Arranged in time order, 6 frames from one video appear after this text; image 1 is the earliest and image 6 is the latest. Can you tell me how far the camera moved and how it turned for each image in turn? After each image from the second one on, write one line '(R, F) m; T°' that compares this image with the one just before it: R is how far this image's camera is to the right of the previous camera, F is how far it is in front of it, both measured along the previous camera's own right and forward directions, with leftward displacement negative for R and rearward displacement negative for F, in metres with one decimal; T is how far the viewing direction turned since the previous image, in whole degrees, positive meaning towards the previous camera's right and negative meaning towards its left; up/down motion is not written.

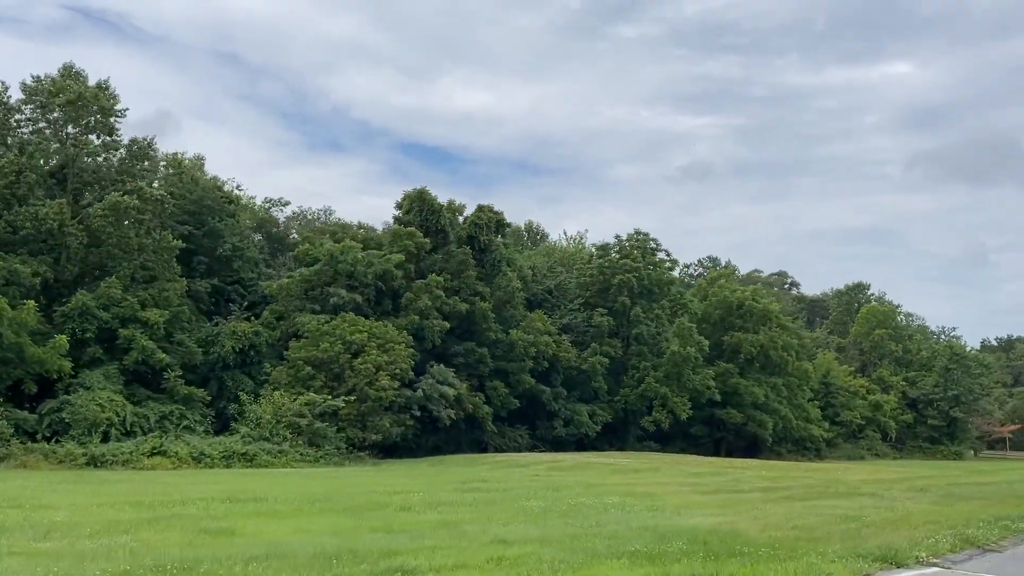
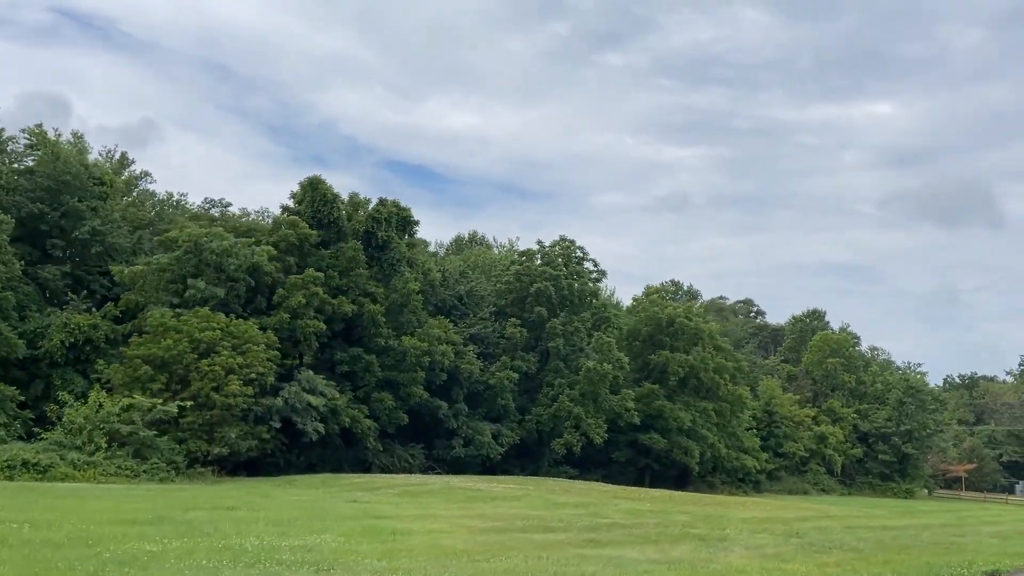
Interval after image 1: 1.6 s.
(+4.6, +4.7) m; +1°
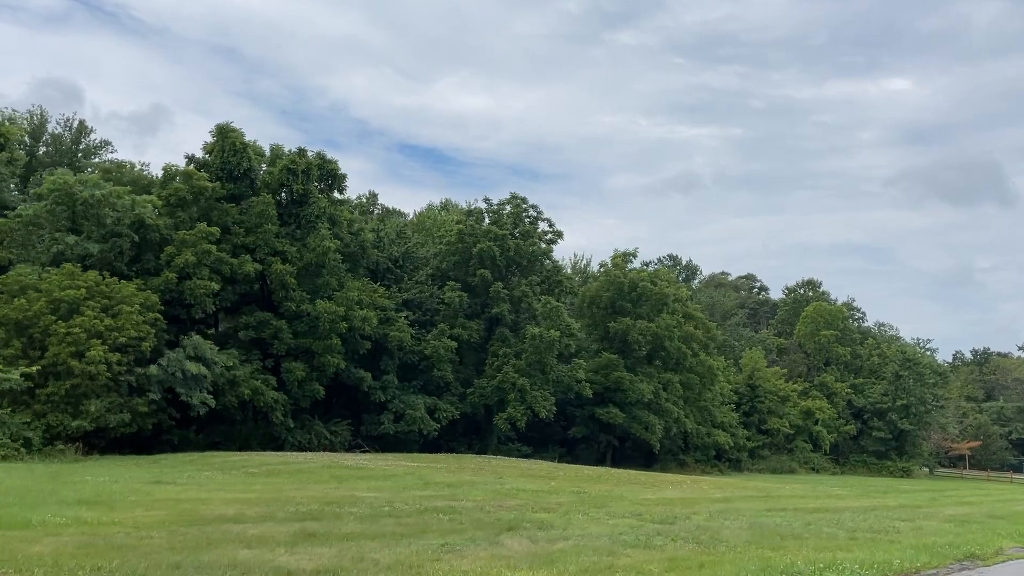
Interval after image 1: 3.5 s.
(+4.2, +4.5) m; -1°
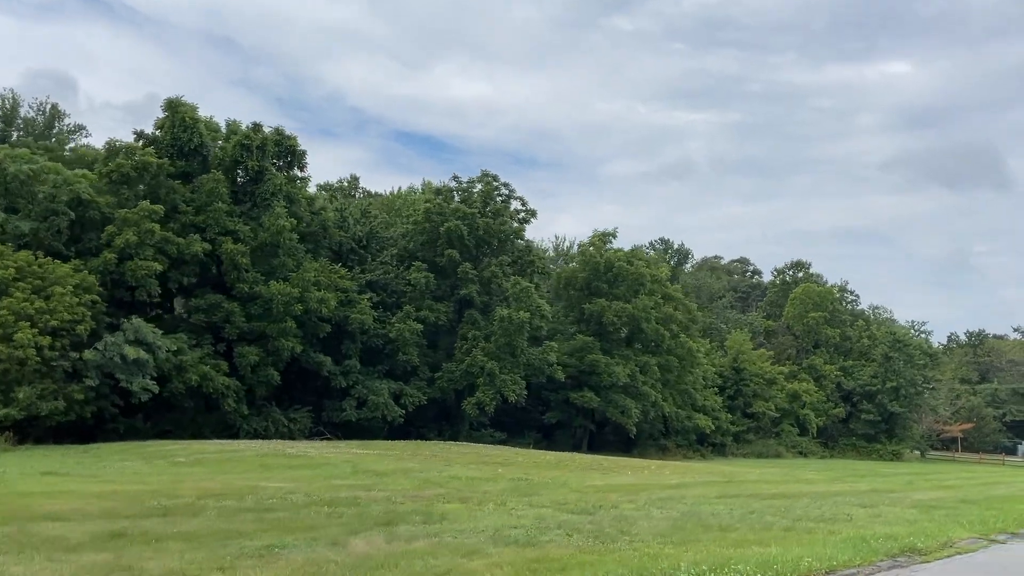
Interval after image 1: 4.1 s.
(+1.6, +1.7) m; 0°
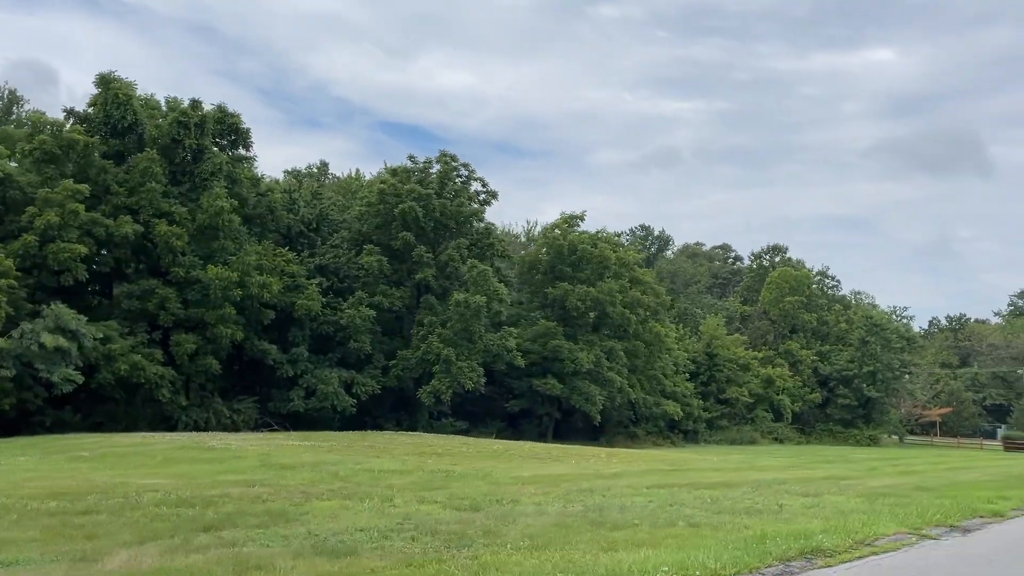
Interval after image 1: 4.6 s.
(+1.6, +1.6) m; +1°
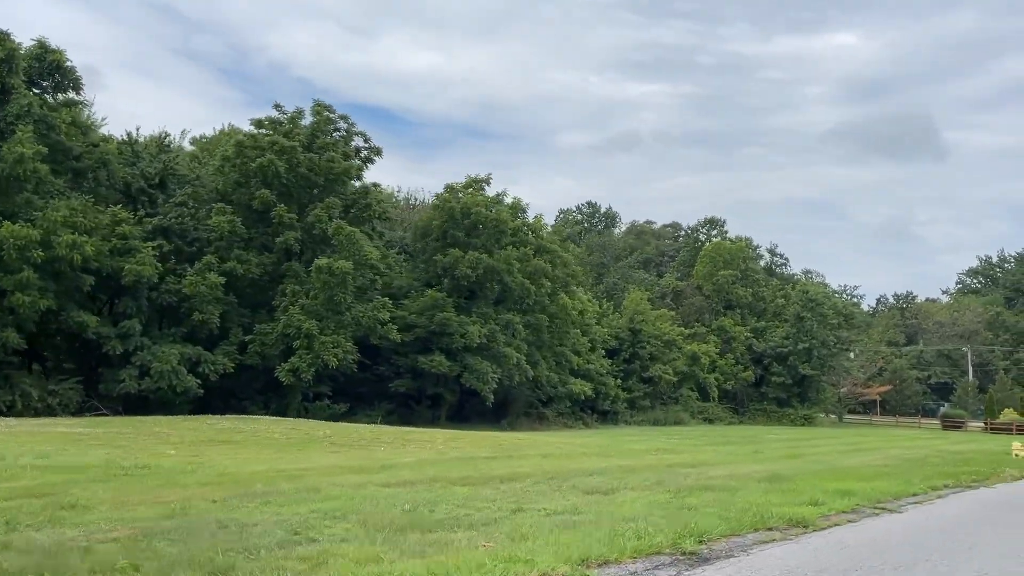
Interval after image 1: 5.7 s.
(+4.3, +4.4) m; +2°
